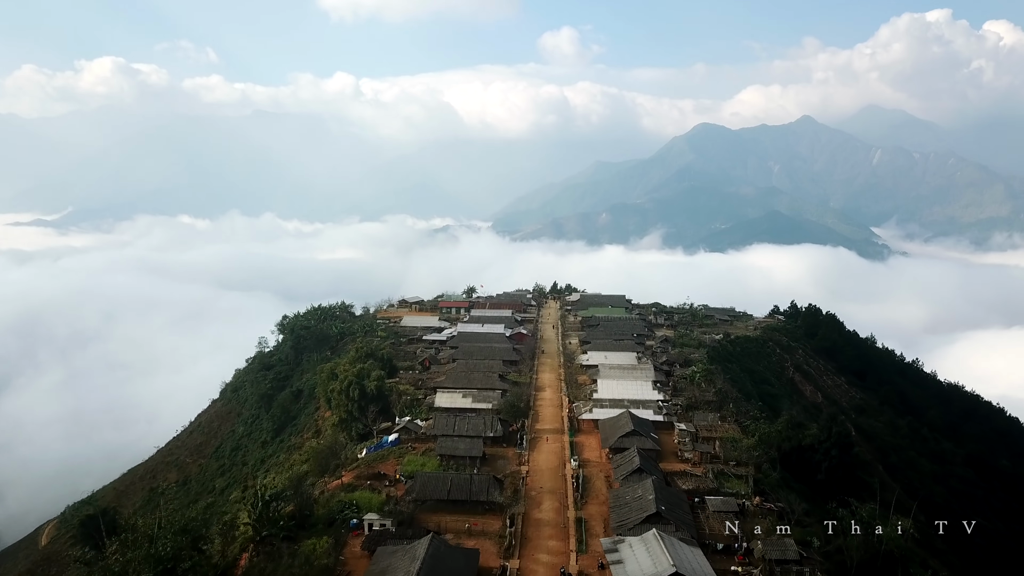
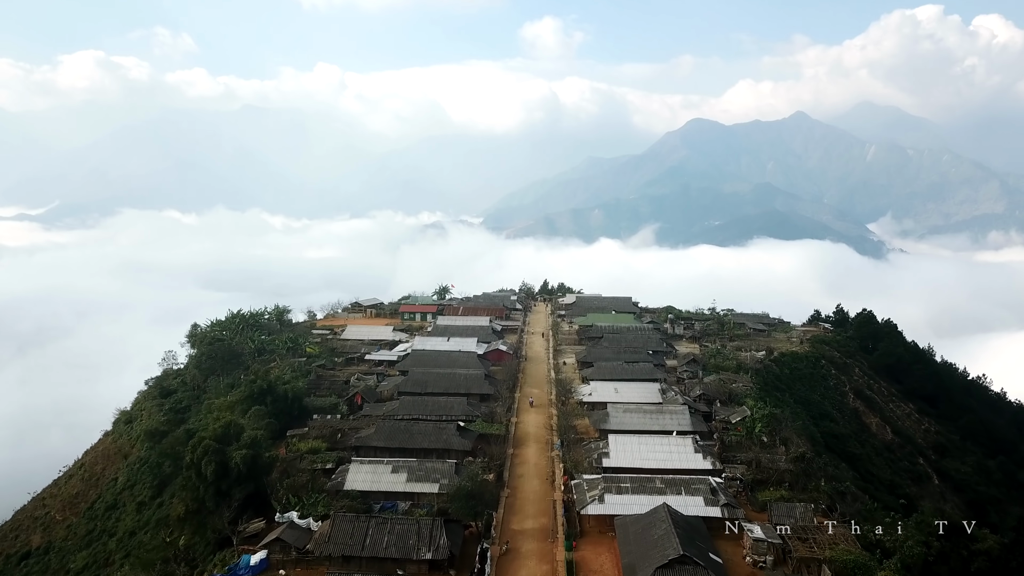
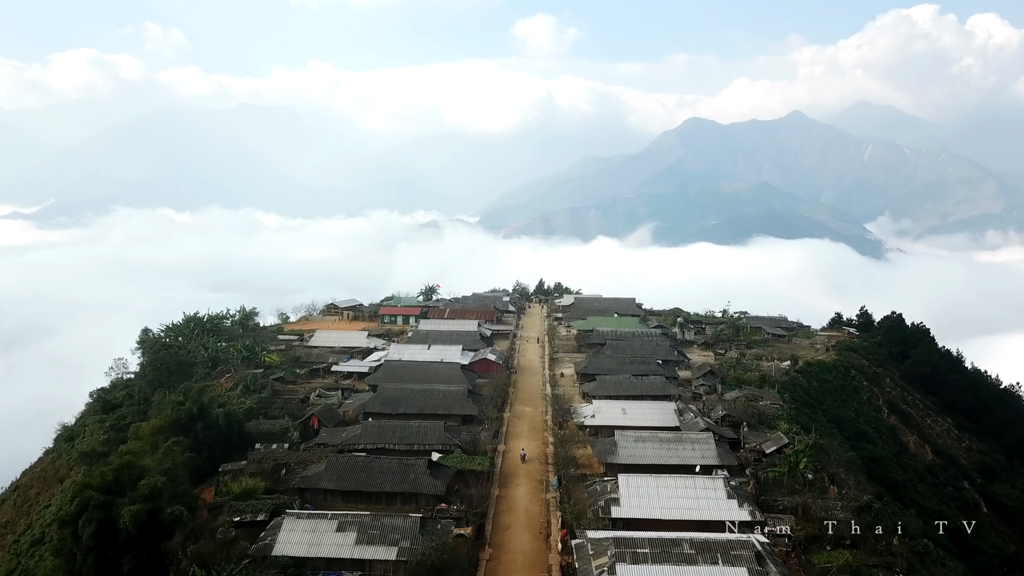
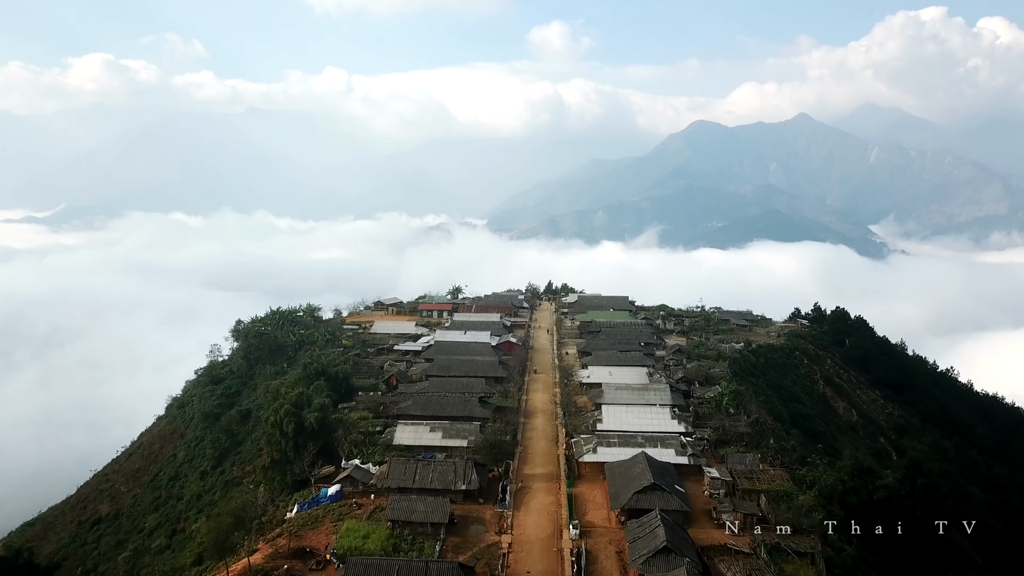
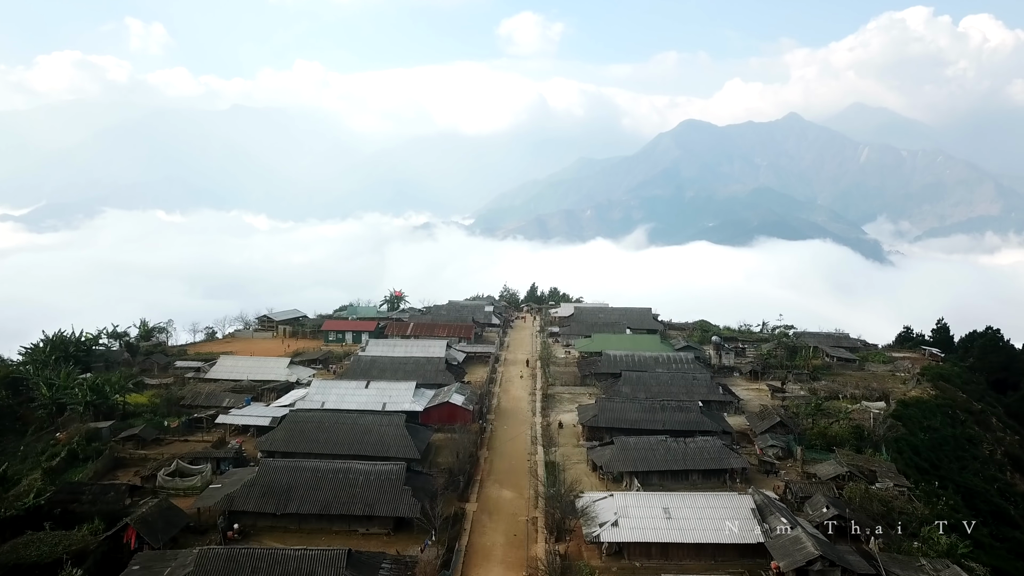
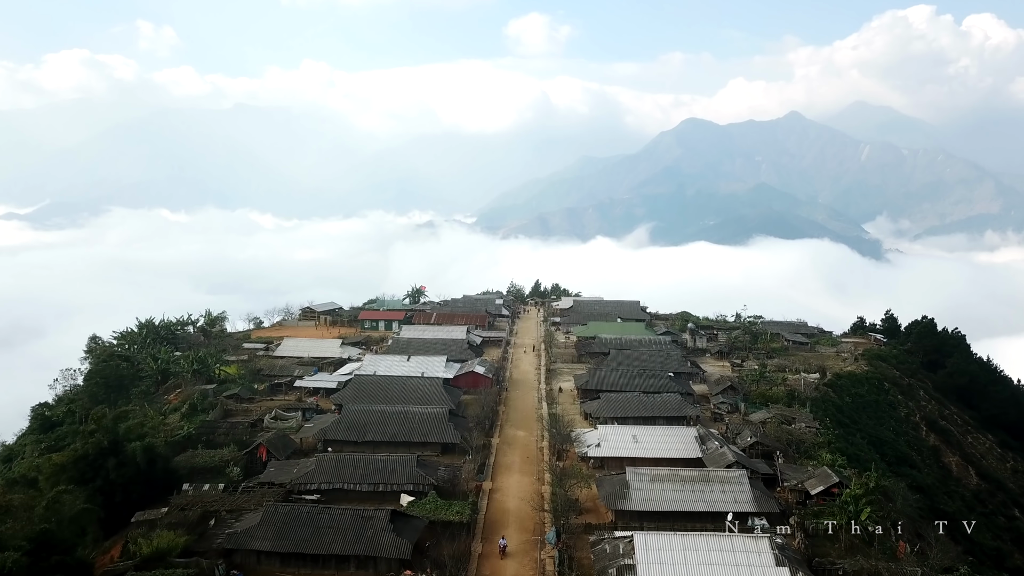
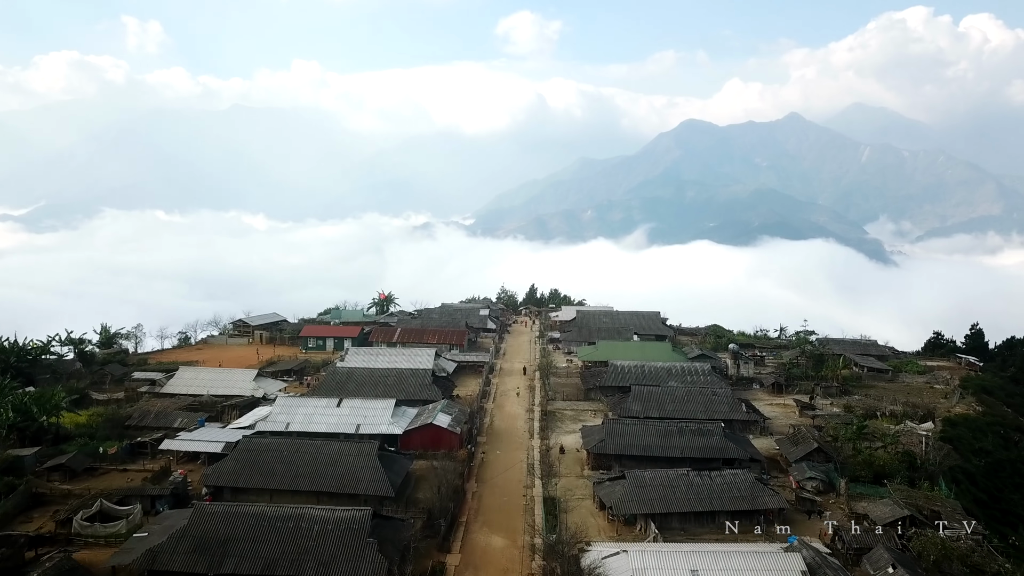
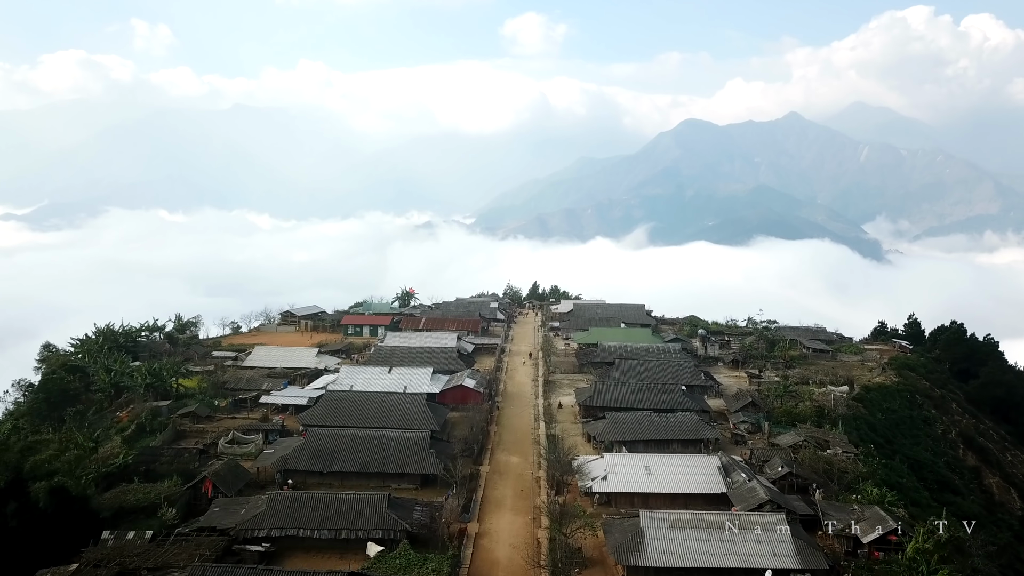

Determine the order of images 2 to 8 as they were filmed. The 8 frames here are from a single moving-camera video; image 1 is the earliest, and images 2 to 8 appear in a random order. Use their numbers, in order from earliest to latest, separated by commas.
4, 2, 3, 6, 8, 5, 7
